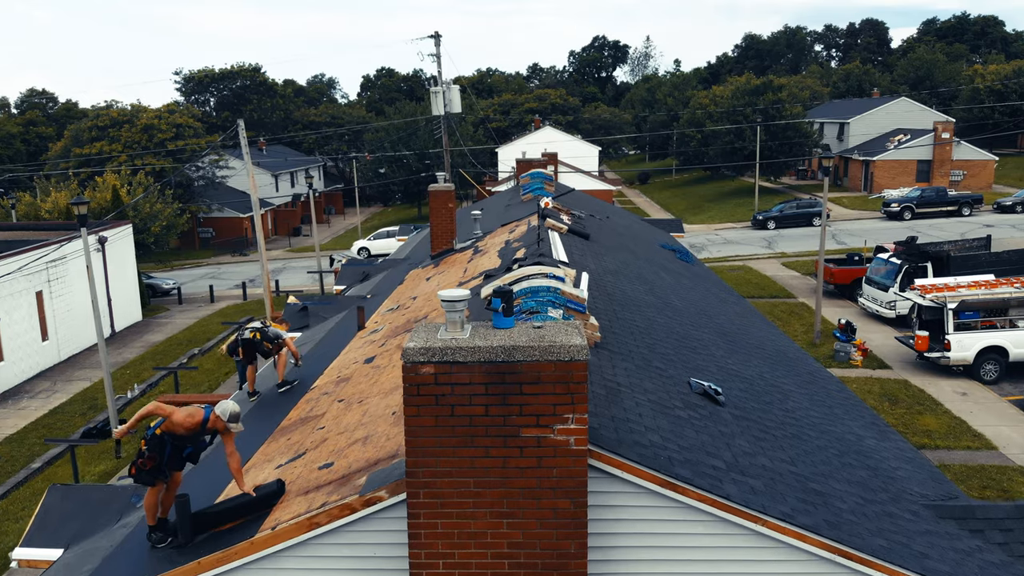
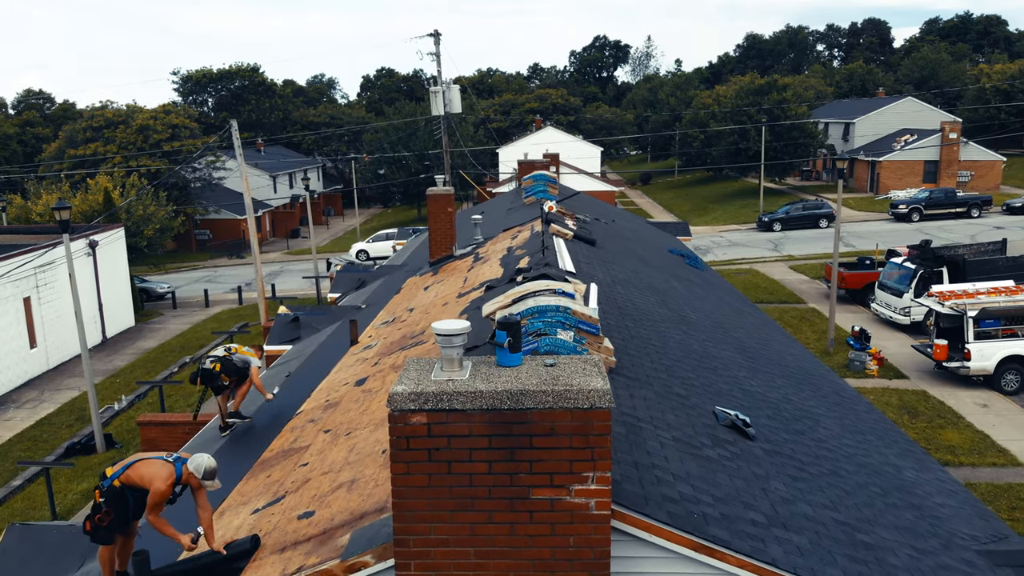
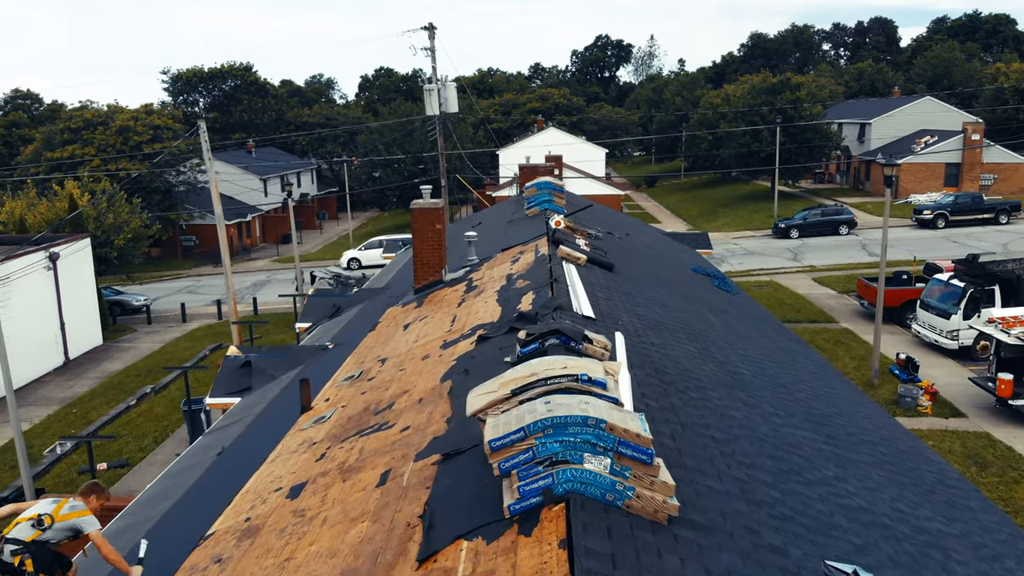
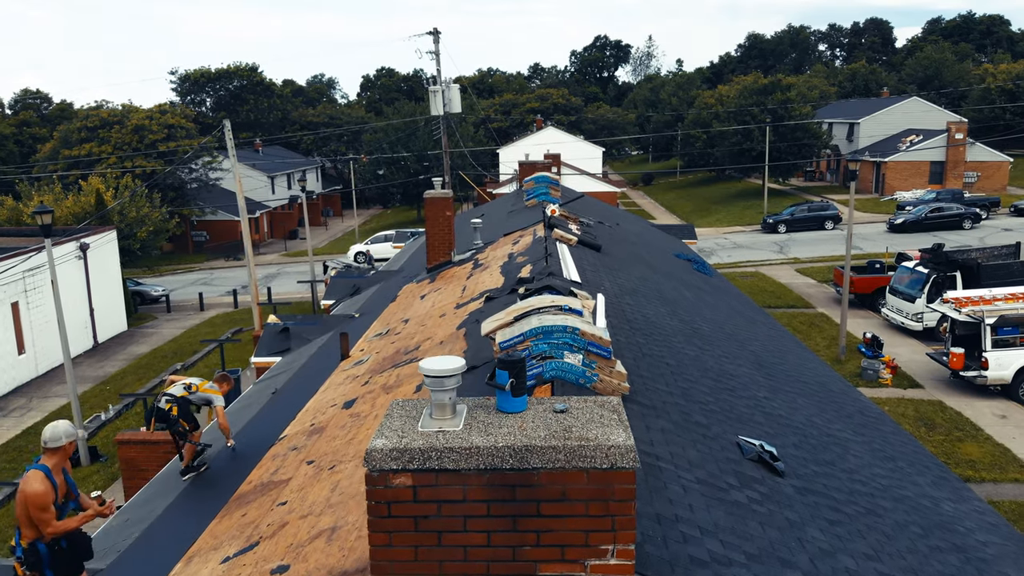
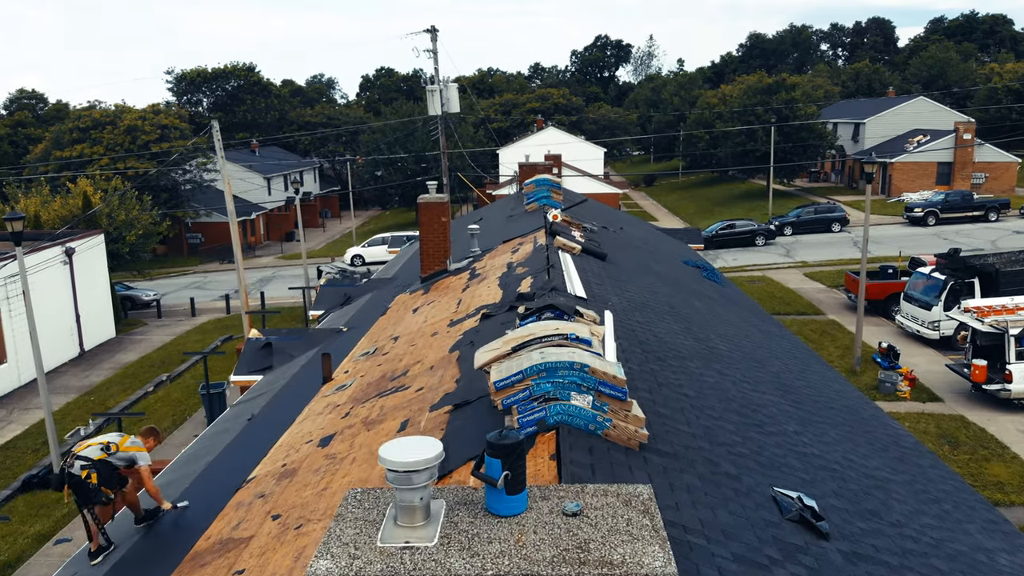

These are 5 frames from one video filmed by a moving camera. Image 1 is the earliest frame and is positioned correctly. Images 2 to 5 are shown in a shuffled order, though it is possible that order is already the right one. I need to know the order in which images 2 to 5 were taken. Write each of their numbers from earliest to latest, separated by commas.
2, 4, 5, 3
